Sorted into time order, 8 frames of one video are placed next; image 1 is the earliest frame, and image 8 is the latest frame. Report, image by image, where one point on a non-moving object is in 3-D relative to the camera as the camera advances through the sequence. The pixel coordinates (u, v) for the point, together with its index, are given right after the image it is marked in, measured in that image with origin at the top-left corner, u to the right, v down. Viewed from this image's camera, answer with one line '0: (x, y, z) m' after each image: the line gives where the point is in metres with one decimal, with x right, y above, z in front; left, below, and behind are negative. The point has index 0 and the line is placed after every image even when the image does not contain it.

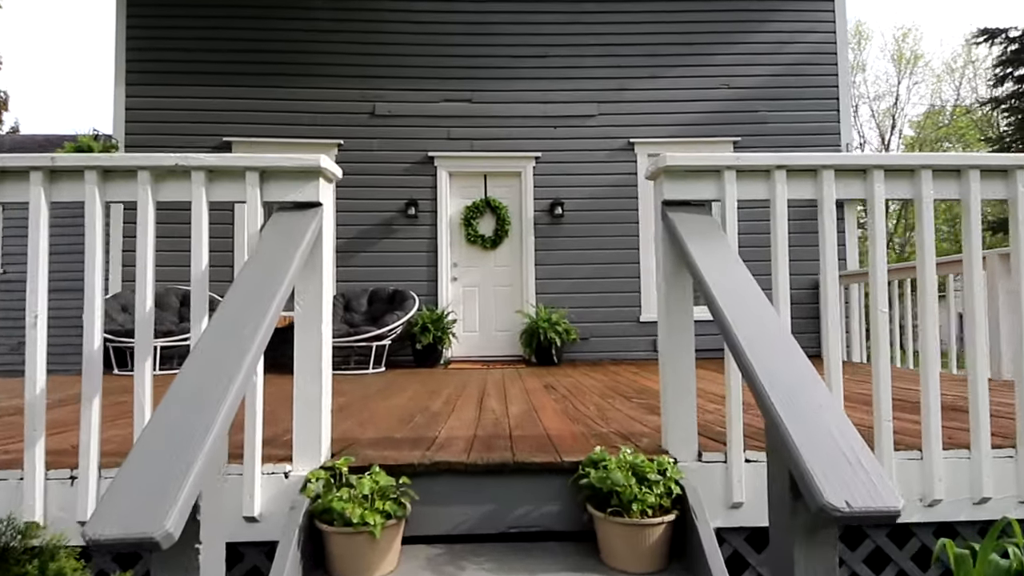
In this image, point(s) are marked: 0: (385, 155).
0: (-1.3, +1.4, +5.6) m
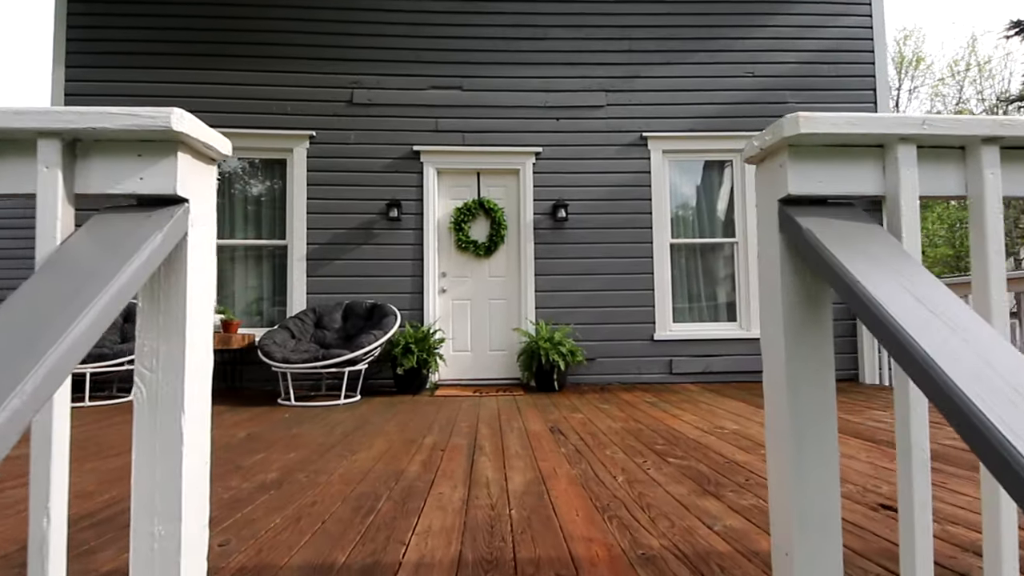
0: (-1.3, +1.2, +4.9) m
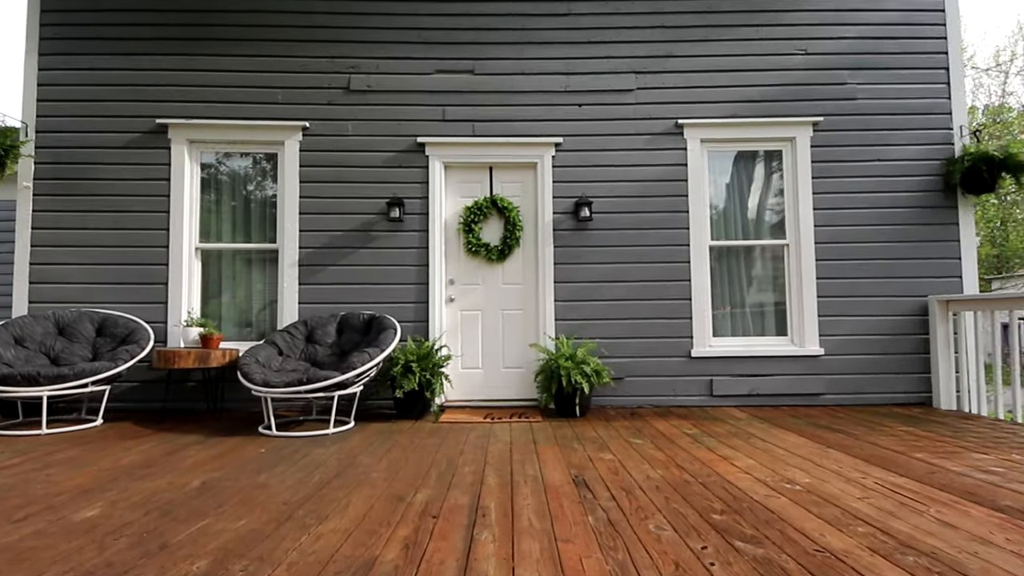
0: (-1.2, +1.2, +4.4) m
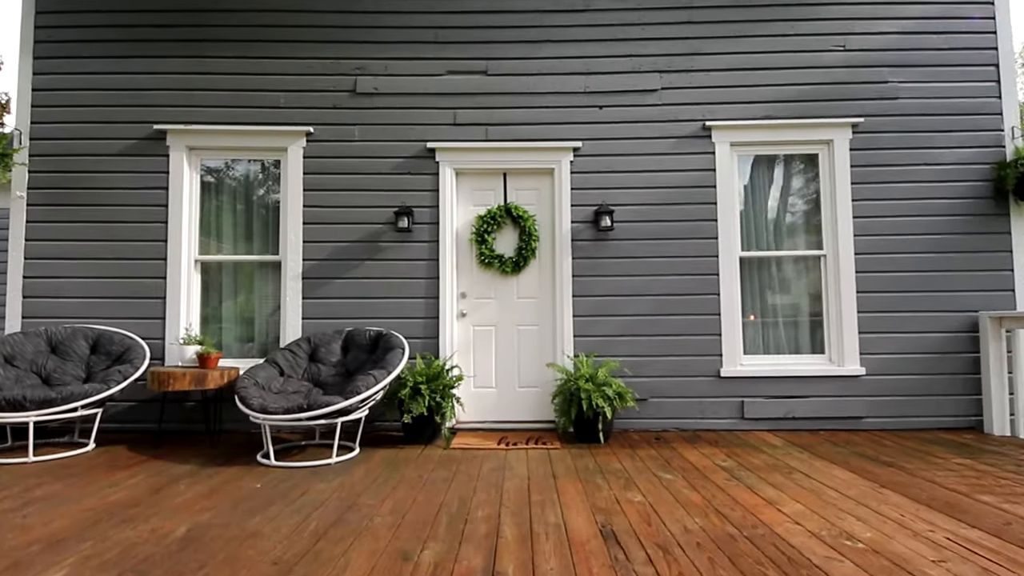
0: (-1.1, +1.1, +4.1) m
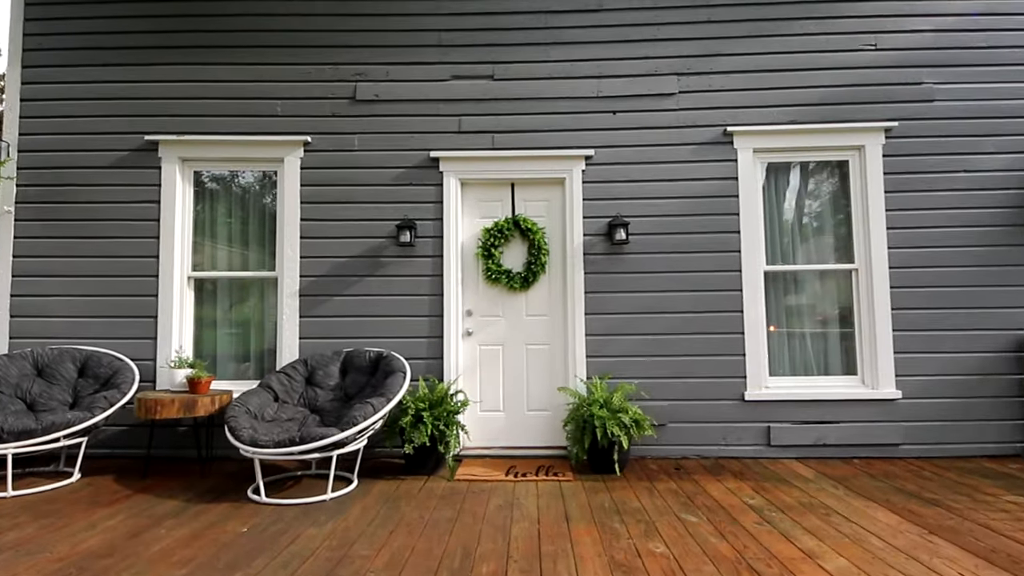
0: (-1.0, +0.9, +3.9) m
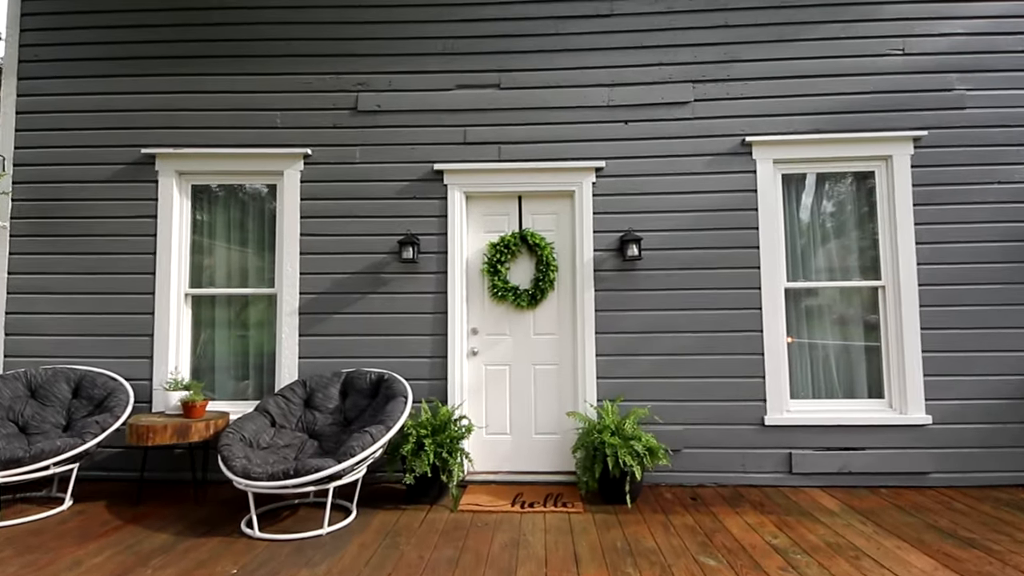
0: (-1.0, +0.8, +3.8) m
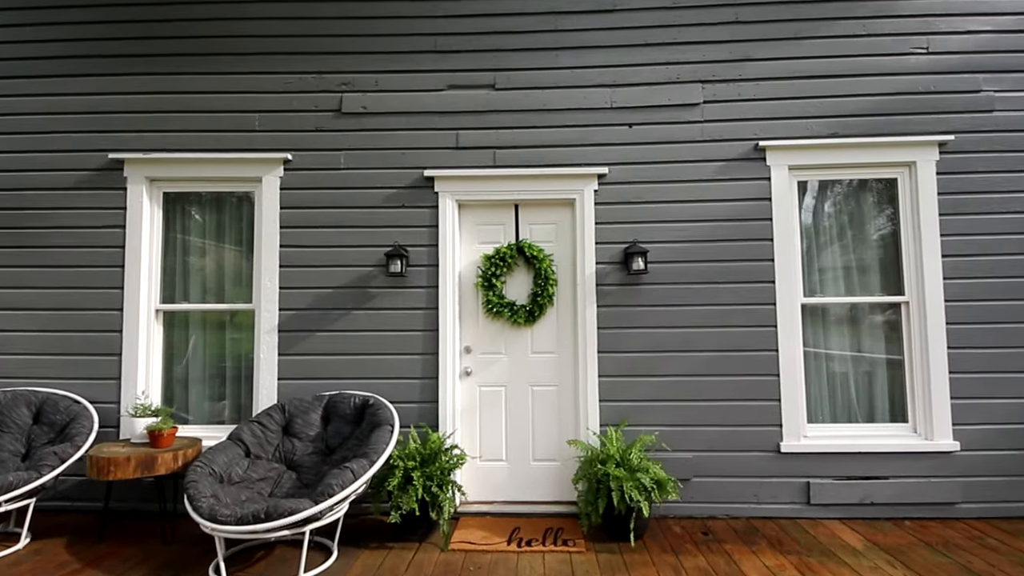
0: (-1.0, +0.7, +3.5) m
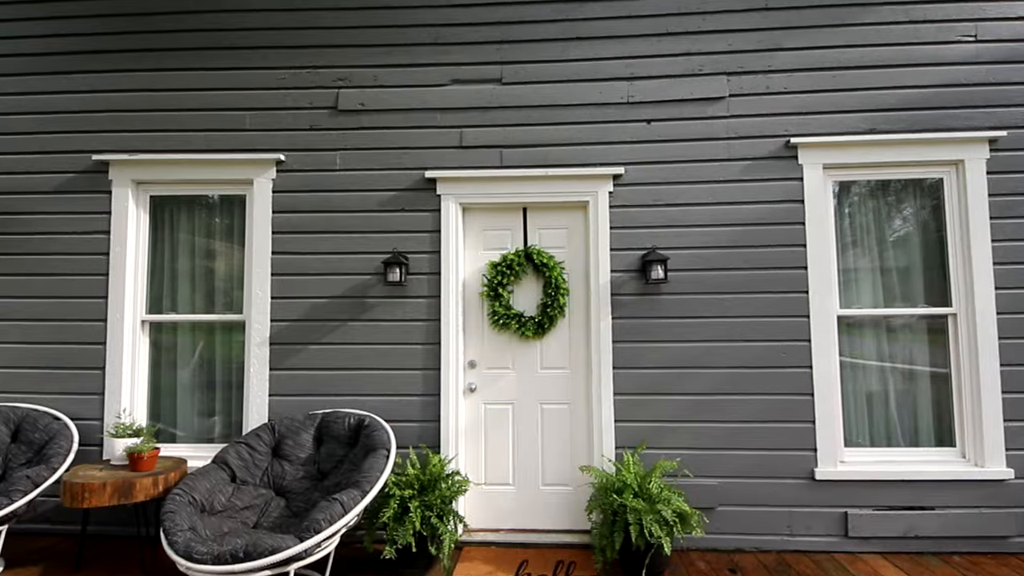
0: (-0.9, +0.7, +3.3) m
